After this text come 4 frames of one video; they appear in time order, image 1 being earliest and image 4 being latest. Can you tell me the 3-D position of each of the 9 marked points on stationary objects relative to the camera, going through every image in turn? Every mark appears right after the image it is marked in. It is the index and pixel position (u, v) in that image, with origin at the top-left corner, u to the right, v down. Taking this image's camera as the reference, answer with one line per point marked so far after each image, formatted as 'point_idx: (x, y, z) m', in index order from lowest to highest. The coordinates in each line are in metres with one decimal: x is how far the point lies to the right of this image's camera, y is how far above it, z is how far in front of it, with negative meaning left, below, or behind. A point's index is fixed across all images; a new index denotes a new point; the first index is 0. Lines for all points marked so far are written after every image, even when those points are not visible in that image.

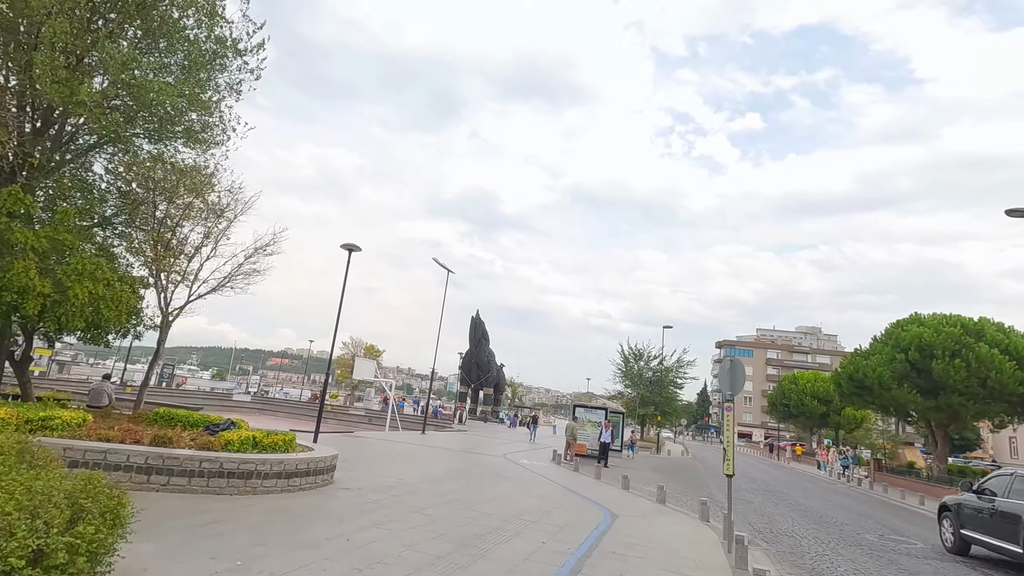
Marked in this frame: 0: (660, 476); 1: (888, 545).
0: (+5.5, -7.0, +19.7) m
1: (+8.0, -5.4, +11.3) m
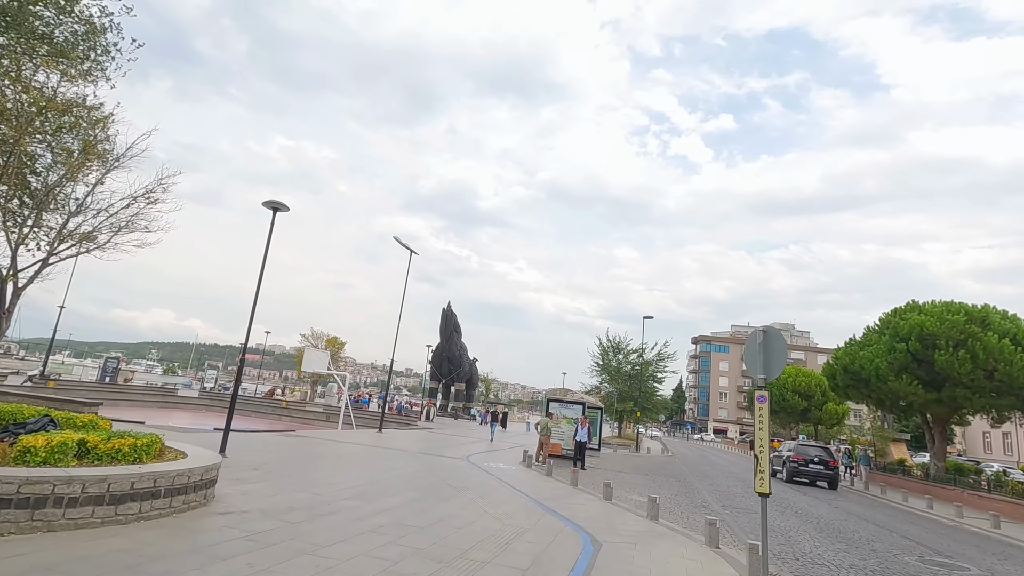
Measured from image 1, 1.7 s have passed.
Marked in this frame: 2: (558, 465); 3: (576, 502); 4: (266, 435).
0: (+4.3, -6.2, +17.3) m
1: (+7.2, -4.8, +9.0) m
2: (+1.6, -6.1, +18.4) m
3: (+1.4, -4.5, +11.3) m
4: (-8.2, -4.9, +17.7) m
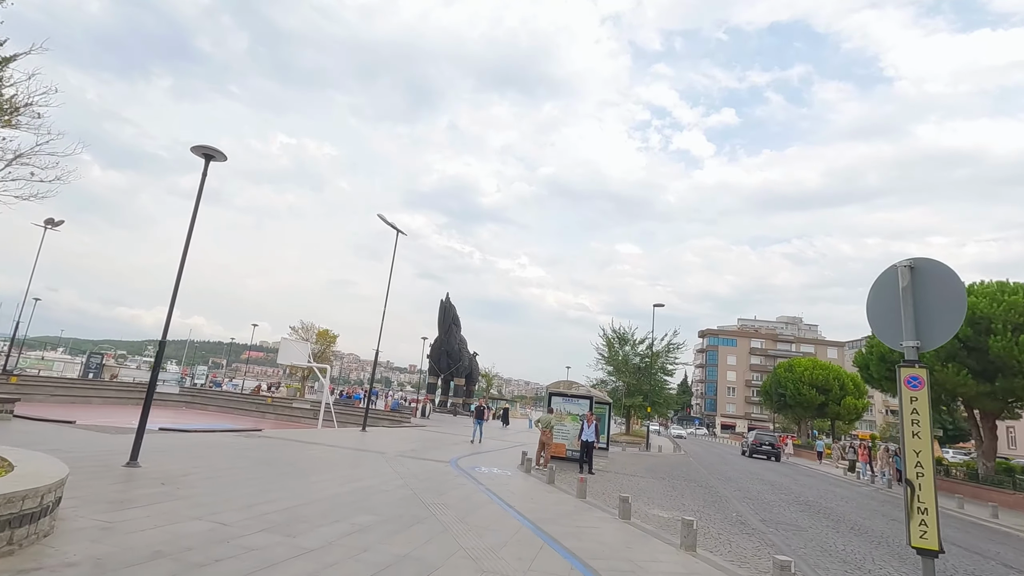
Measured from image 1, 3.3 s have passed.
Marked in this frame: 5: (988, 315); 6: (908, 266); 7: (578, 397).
0: (+4.2, -5.5, +14.7) m
1: (+7.0, -4.1, +6.5) m
2: (+1.5, -5.4, +15.9) m
3: (+1.2, -3.8, +8.7) m
4: (-8.3, -4.2, +15.2) m
5: (+17.3, -1.0, +19.5) m
6: (+2.8, +0.1, +3.8) m
7: (+2.2, -3.7, +18.0) m
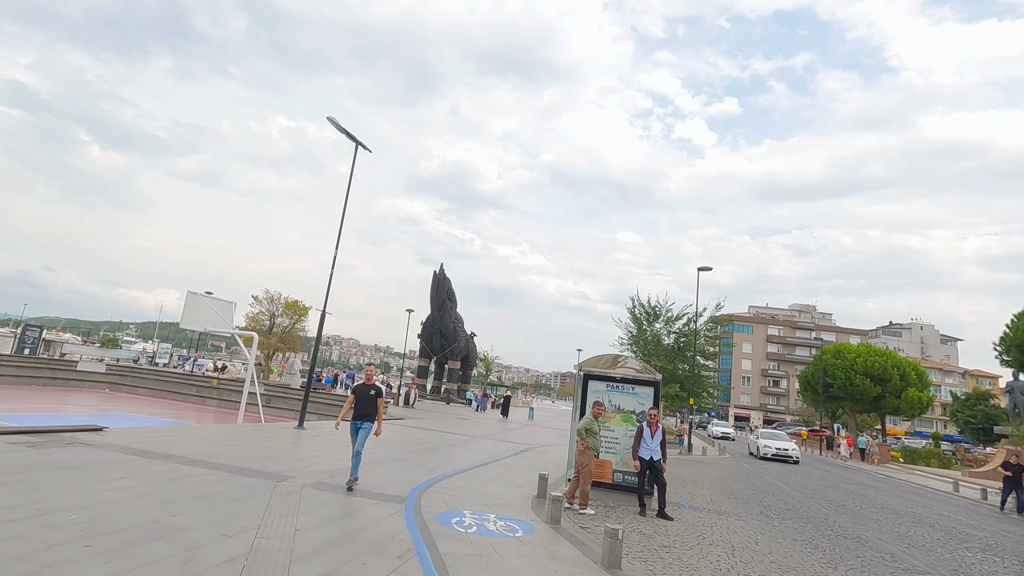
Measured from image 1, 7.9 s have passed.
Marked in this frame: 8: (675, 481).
0: (+4.3, -3.8, +7.7) m
1: (+7.2, -2.7, -0.6) m
2: (+1.7, -3.7, +8.8) m
3: (+1.4, -2.3, +1.6) m
4: (-8.1, -2.4, +8.1) m
5: (+17.6, +0.6, +12.3) m
6: (+3.0, +1.6, -3.5) m
7: (+2.4, -1.9, +10.8) m
8: (+4.4, -5.2, +14.4) m
